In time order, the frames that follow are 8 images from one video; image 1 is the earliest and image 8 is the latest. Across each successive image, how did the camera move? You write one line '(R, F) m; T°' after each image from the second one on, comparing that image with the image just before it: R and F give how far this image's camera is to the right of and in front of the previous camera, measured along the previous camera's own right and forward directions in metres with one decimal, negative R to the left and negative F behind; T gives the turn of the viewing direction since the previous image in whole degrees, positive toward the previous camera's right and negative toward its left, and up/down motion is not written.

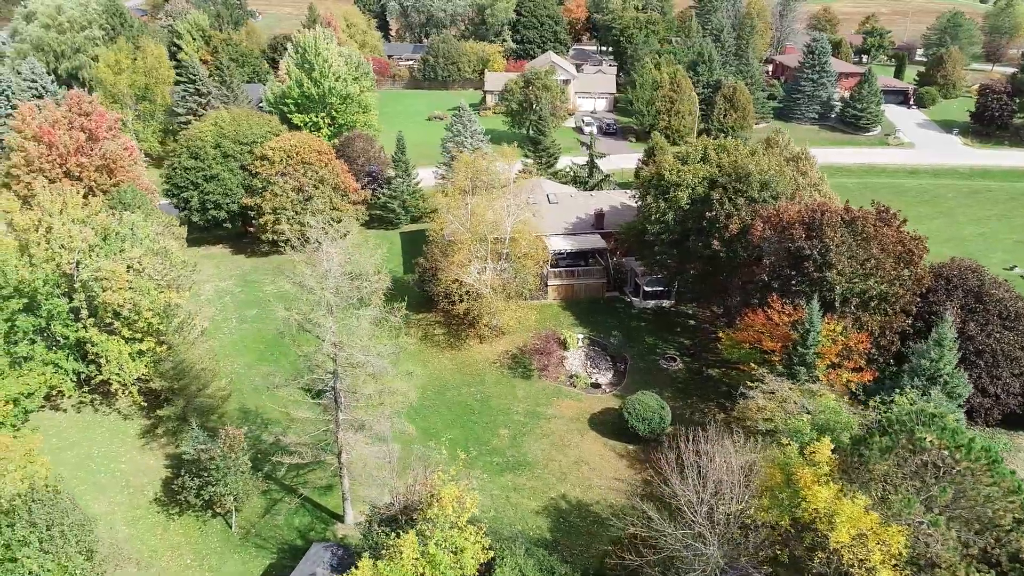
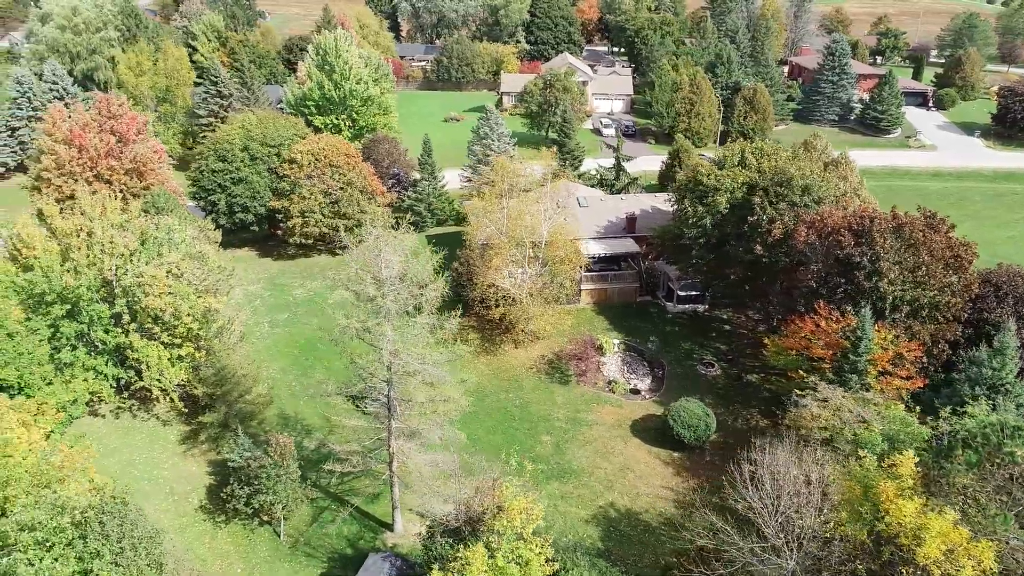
(-1.5, +0.2) m; 0°
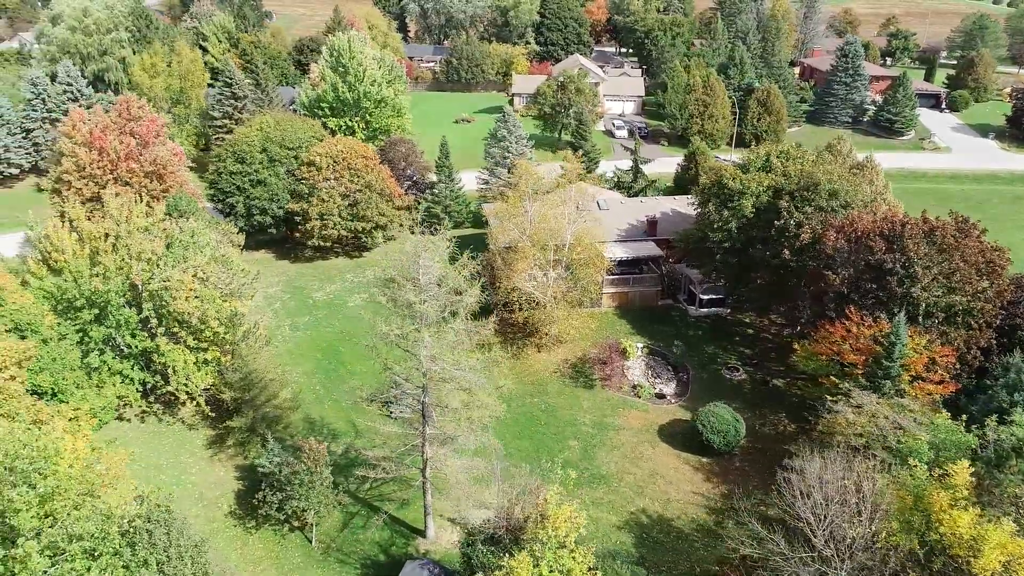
(-1.0, +0.1) m; 0°
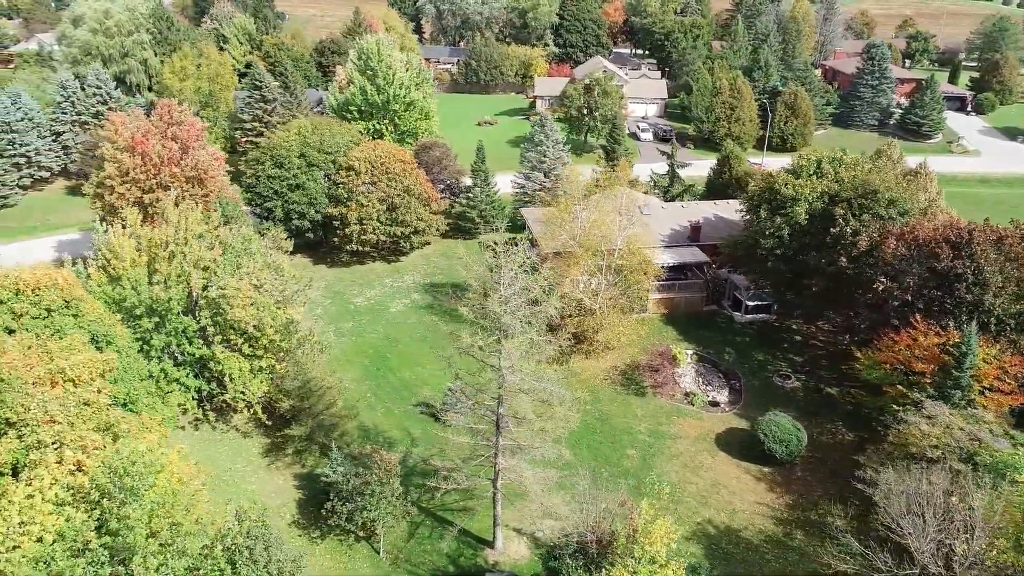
(-2.1, +0.2) m; 0°
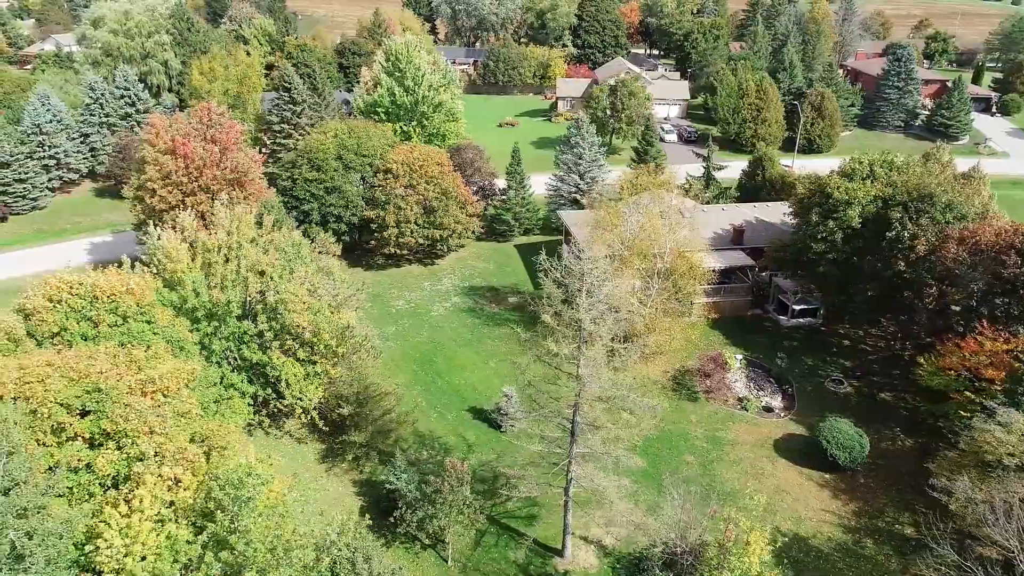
(-2.1, +0.2) m; 0°
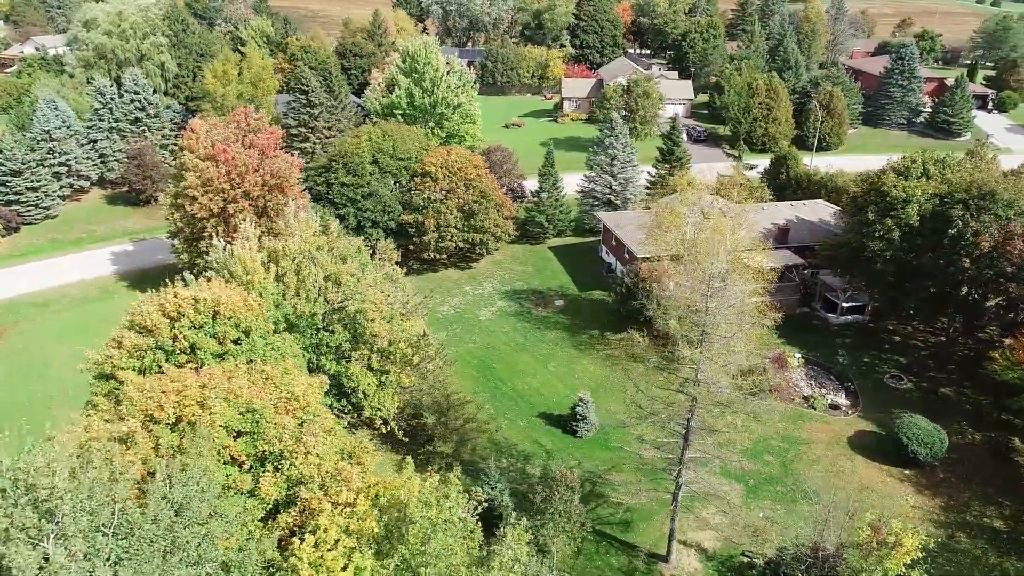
(-3.8, +0.3) m; +2°
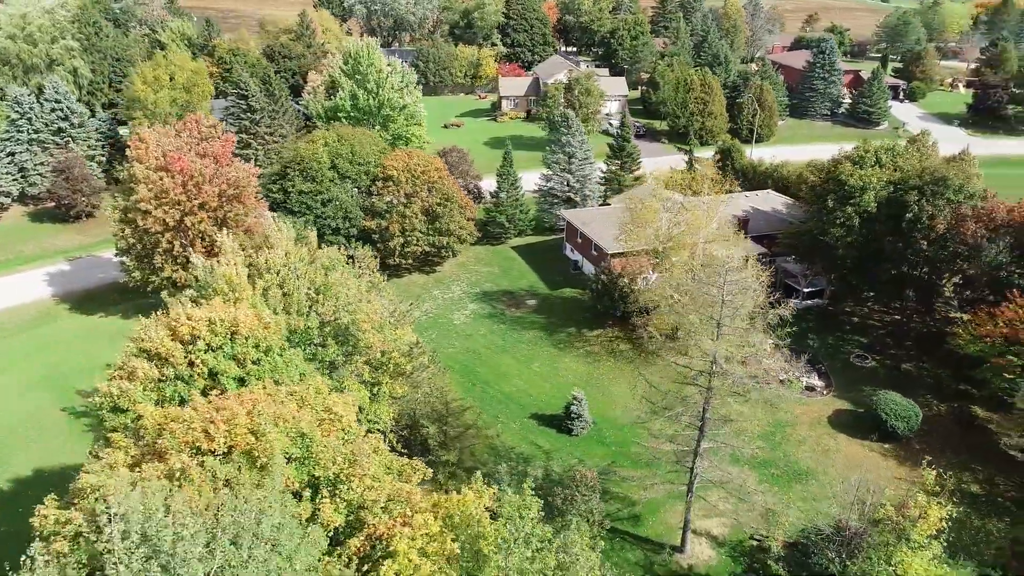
(-2.5, +0.3) m; +6°
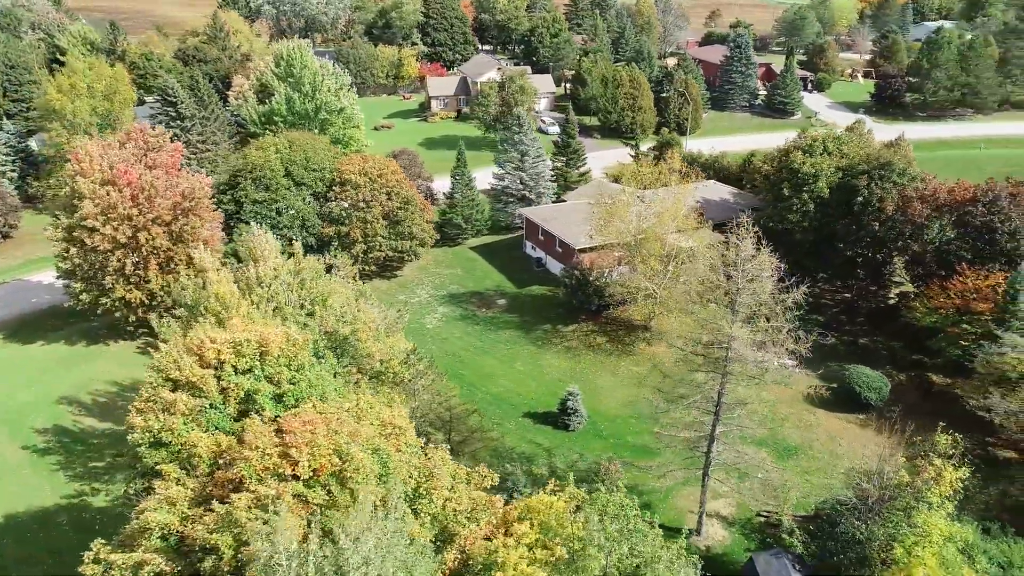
(-3.0, +0.2) m; +7°
